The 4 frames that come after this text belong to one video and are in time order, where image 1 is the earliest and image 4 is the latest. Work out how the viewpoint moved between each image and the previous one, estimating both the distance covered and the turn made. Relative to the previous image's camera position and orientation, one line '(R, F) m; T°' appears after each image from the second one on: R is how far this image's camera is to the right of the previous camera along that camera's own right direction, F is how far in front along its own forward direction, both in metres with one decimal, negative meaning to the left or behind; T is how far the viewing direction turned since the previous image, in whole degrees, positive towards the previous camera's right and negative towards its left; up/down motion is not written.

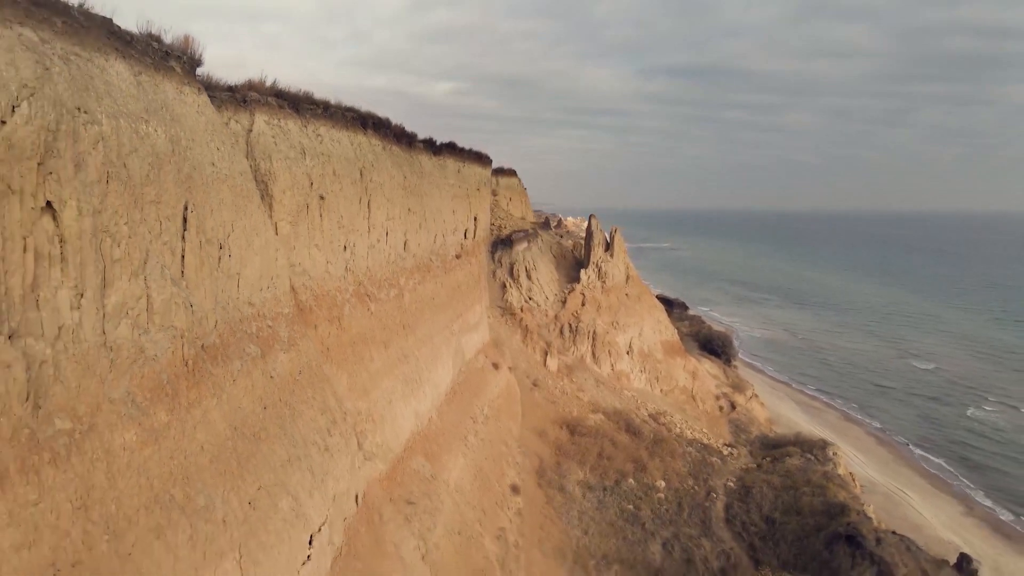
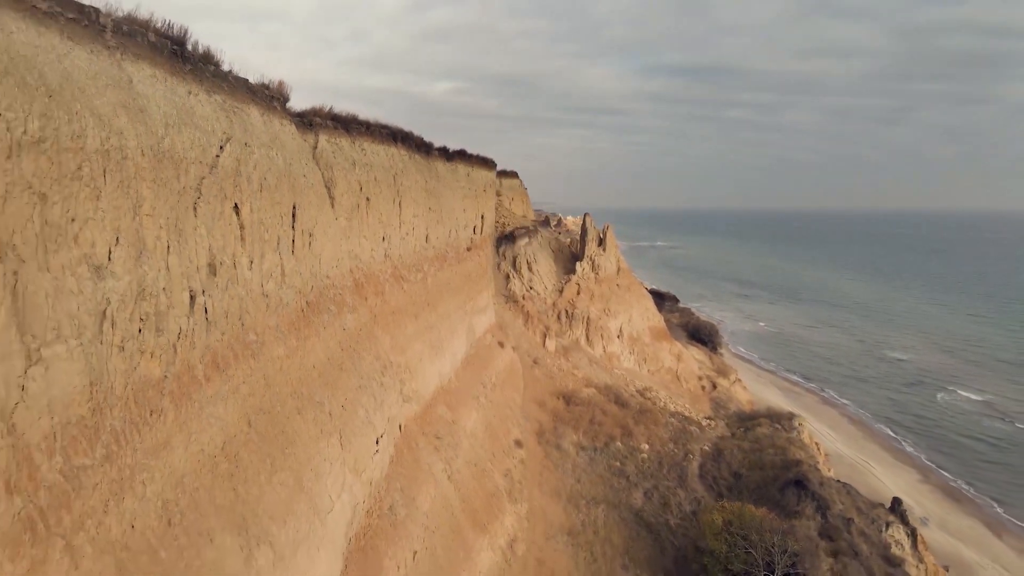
(-0.1, -2.2) m; 0°
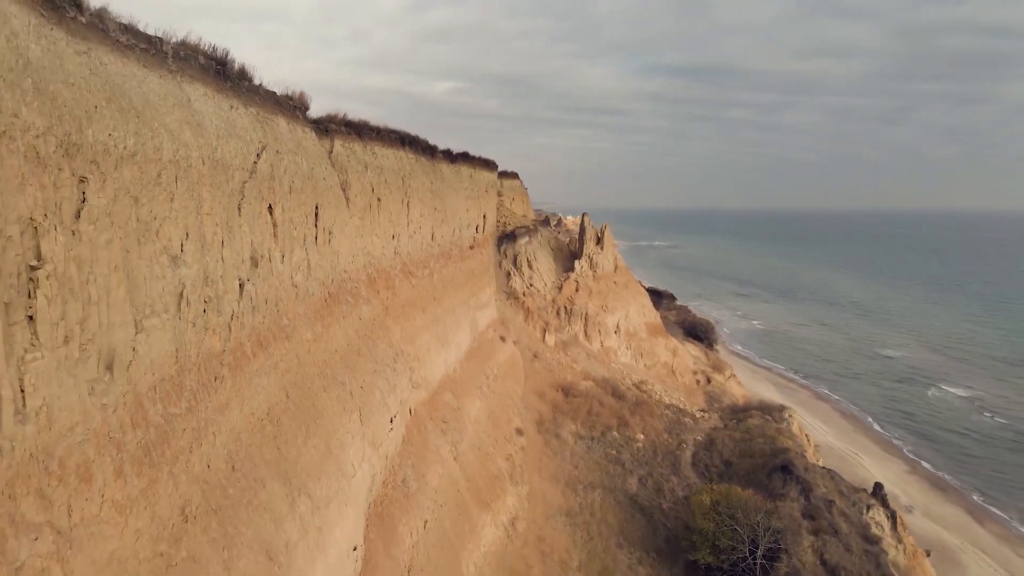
(0.0, -0.7) m; 0°
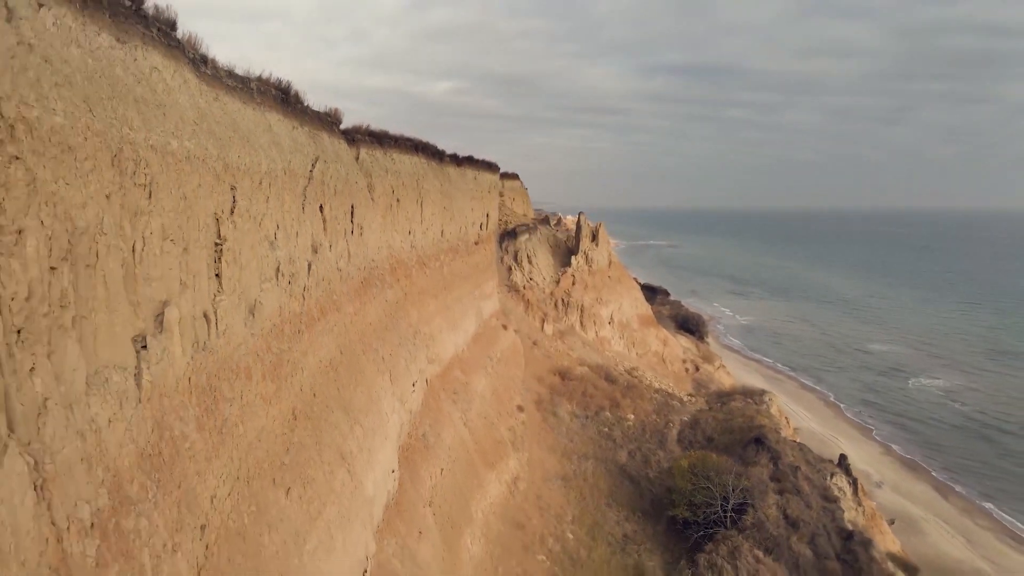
(0.0, -1.6) m; 0°
